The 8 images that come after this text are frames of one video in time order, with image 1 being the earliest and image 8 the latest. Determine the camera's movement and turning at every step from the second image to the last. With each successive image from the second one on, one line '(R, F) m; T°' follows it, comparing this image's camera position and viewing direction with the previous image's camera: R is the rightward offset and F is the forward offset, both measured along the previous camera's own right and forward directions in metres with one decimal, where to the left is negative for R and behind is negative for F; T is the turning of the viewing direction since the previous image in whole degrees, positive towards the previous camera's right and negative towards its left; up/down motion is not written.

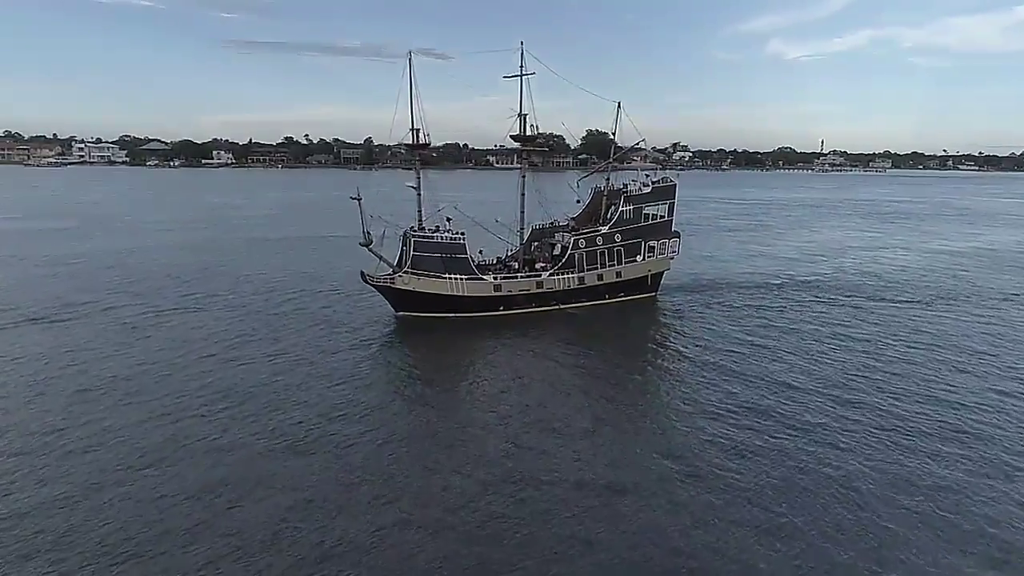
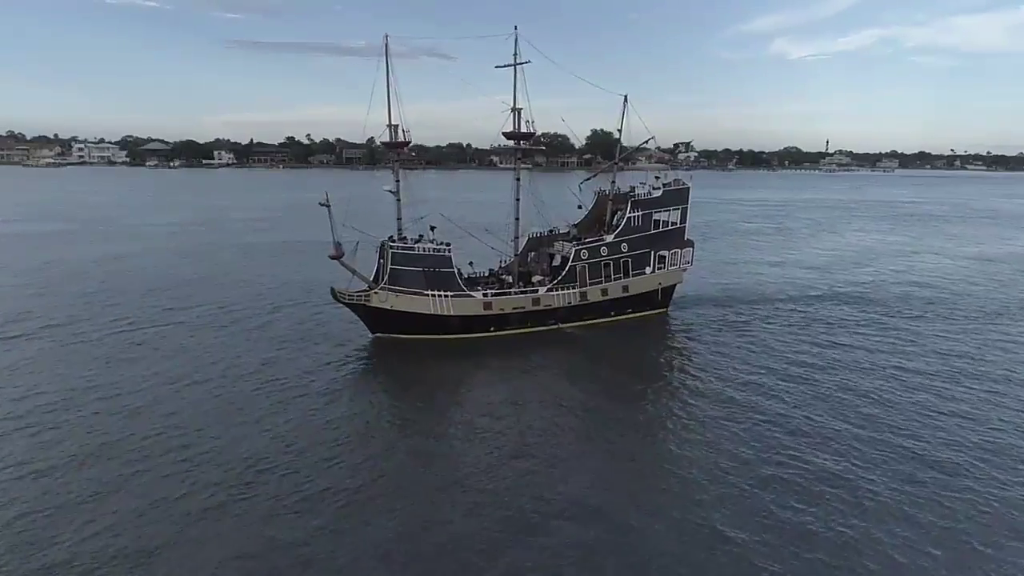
(+0.6, +5.6) m; 0°
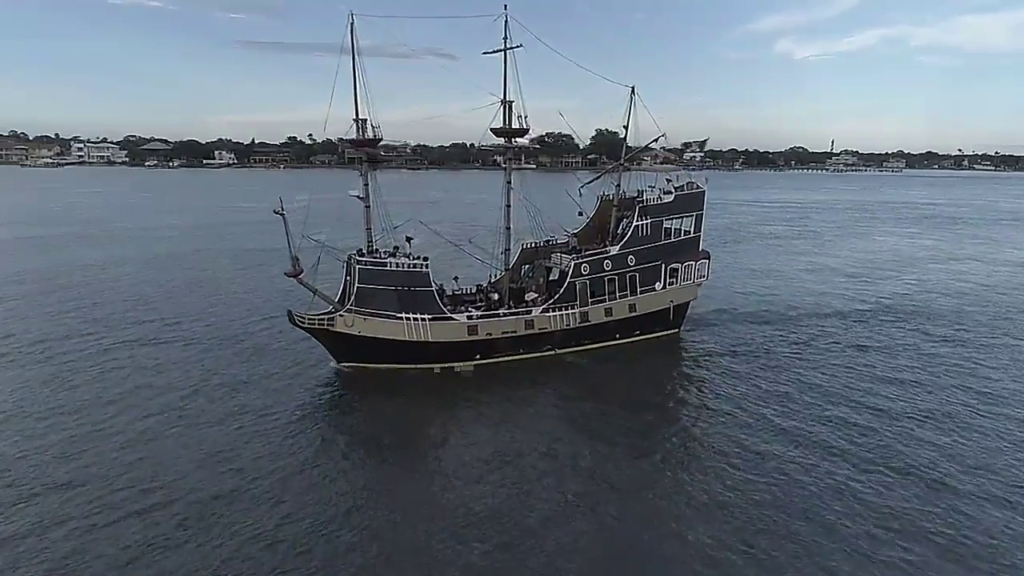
(+0.7, +5.8) m; 0°
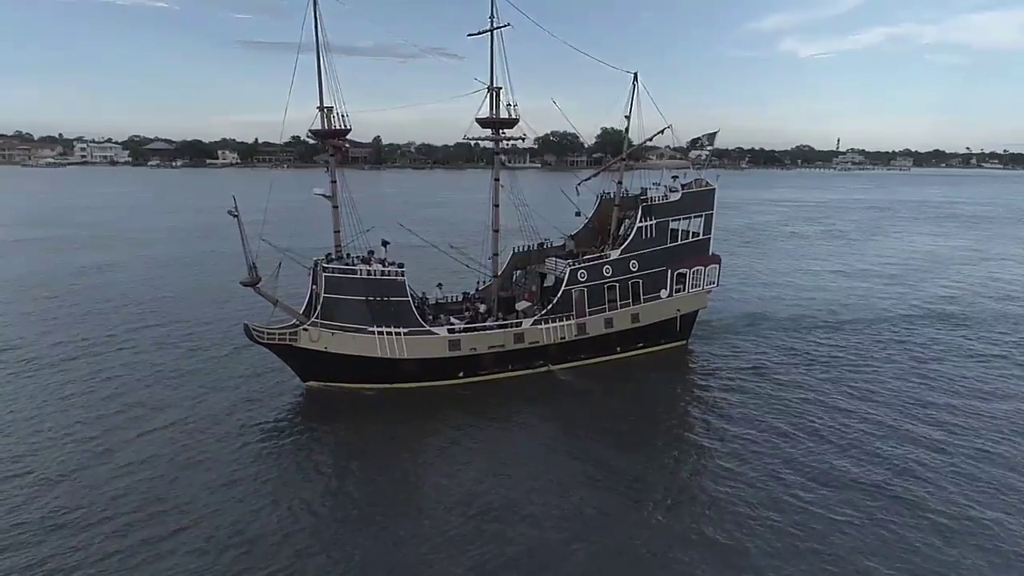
(+0.8, +3.9) m; 0°
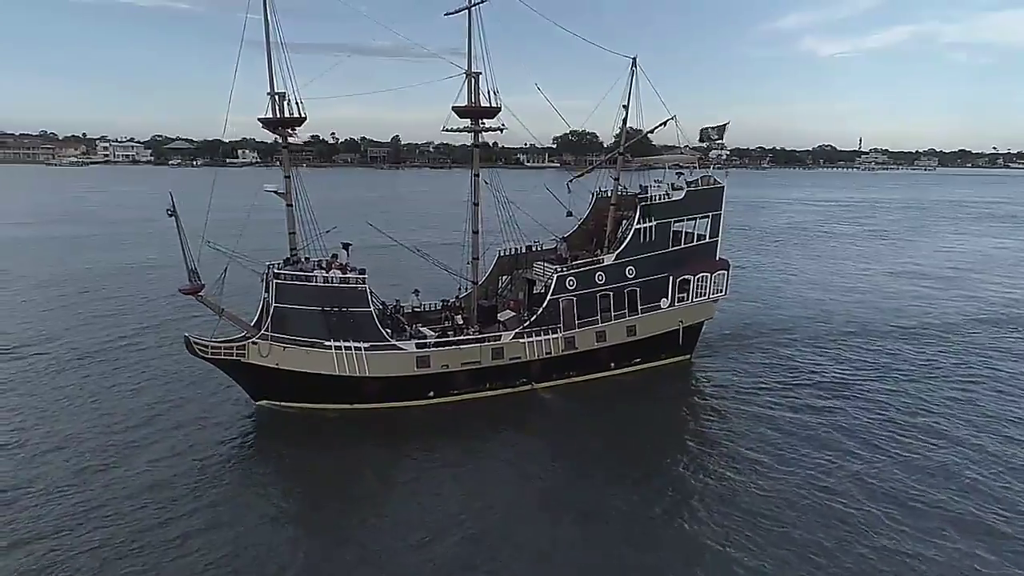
(+1.6, +3.5) m; -1°
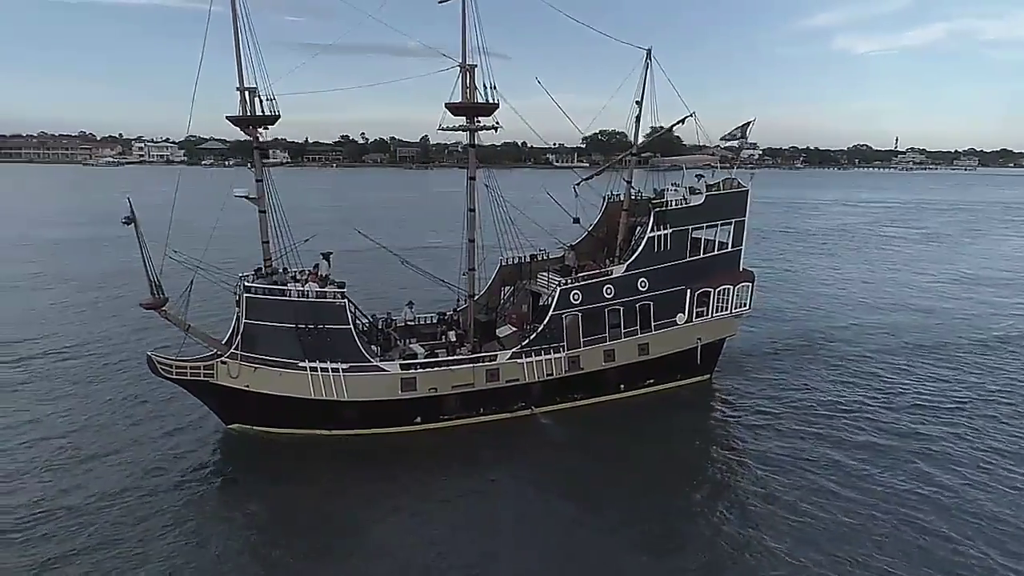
(+1.1, +2.8) m; -2°
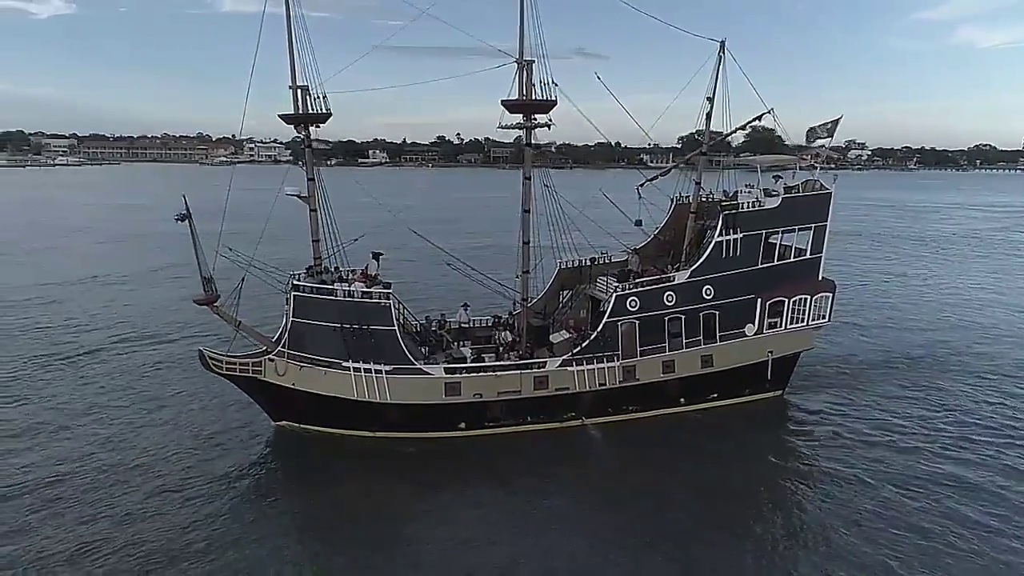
(+1.4, +1.1) m; -7°
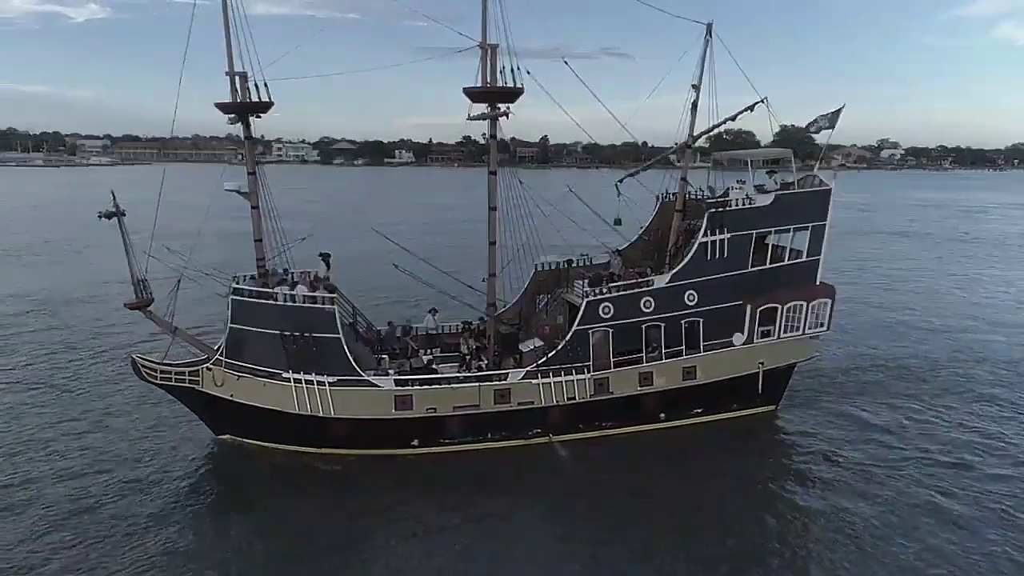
(+2.2, +2.1) m; -2°
